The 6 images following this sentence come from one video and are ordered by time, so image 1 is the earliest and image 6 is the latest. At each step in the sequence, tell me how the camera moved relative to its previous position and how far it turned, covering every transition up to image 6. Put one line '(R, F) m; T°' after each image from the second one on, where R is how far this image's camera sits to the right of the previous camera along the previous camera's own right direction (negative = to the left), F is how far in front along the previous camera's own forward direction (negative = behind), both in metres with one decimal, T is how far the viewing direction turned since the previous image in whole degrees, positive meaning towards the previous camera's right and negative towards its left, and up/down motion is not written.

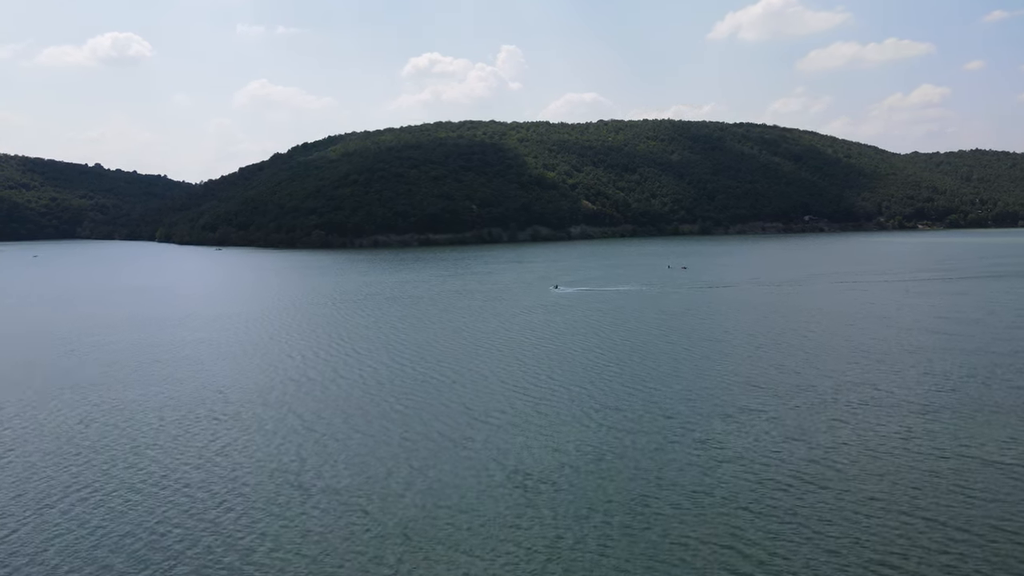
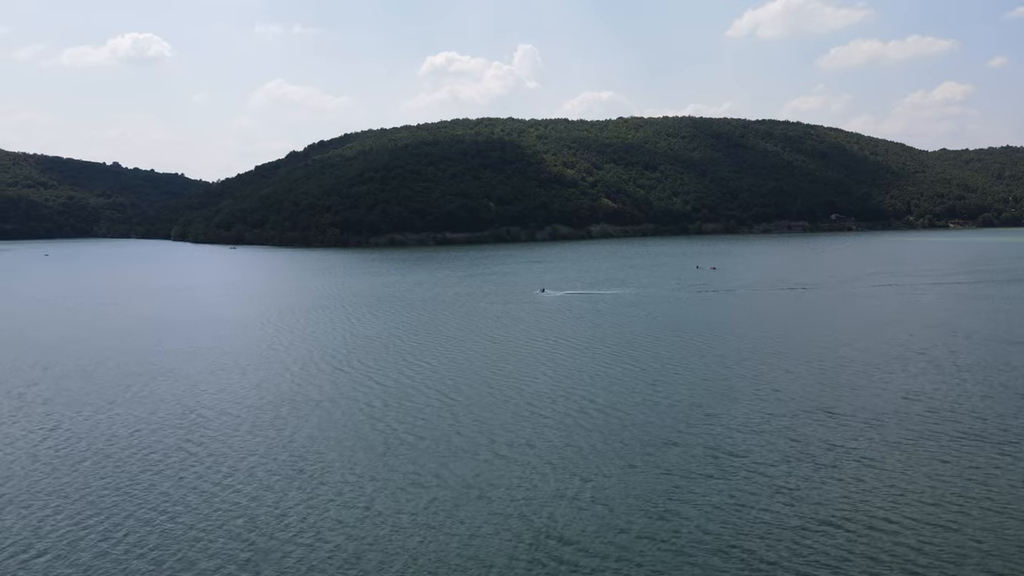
(-0.2, +1.3) m; -1°
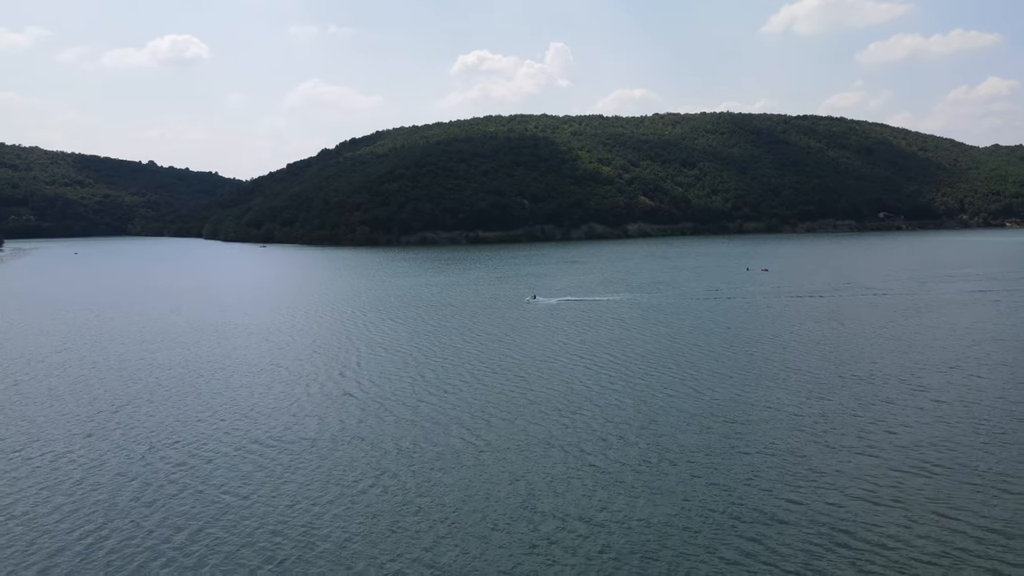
(-0.3, +1.7) m; -2°
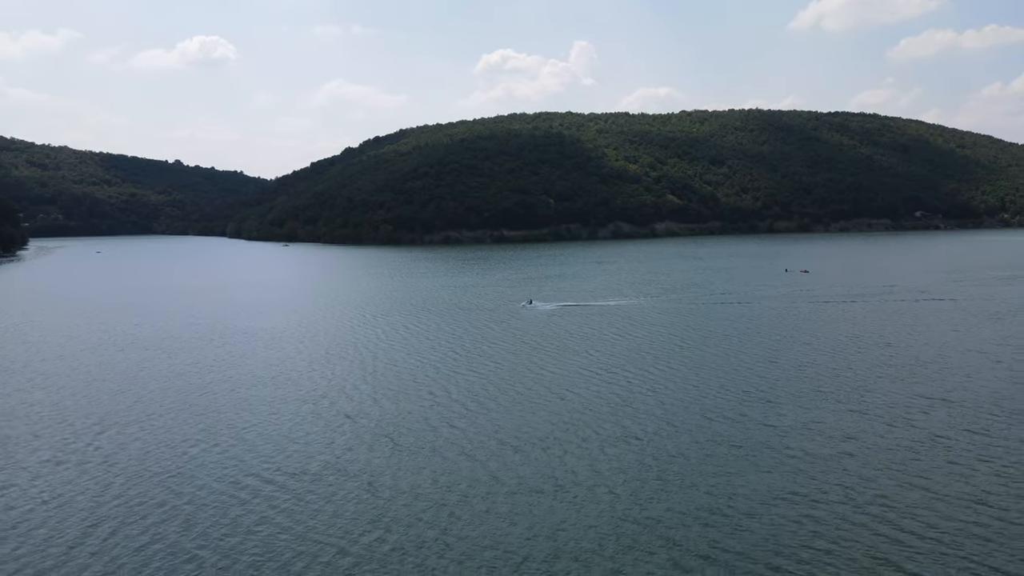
(-0.1, +1.1) m; -2°
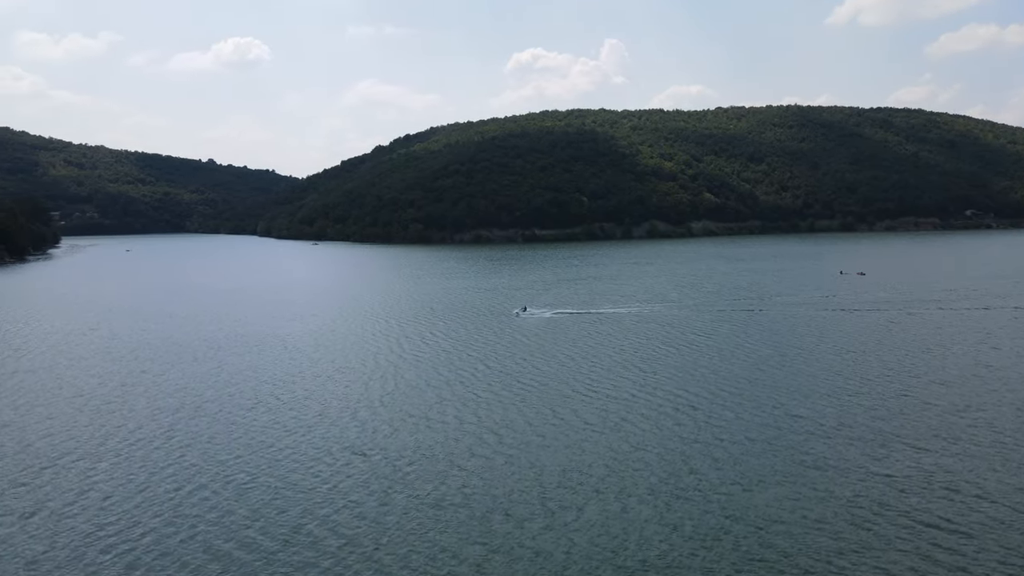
(-0.2, +1.3) m; -2°
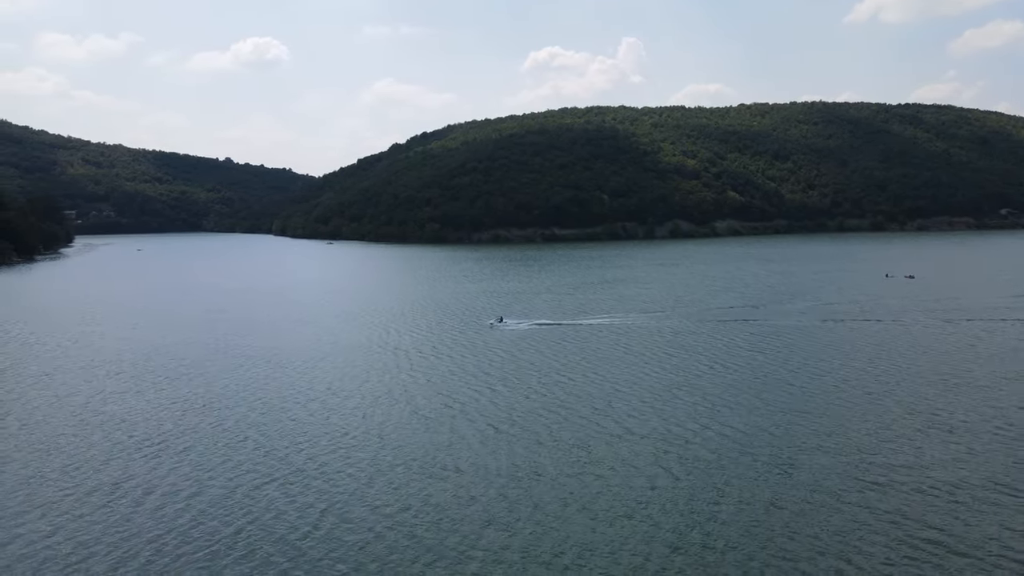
(-0.2, +1.5) m; -1°
